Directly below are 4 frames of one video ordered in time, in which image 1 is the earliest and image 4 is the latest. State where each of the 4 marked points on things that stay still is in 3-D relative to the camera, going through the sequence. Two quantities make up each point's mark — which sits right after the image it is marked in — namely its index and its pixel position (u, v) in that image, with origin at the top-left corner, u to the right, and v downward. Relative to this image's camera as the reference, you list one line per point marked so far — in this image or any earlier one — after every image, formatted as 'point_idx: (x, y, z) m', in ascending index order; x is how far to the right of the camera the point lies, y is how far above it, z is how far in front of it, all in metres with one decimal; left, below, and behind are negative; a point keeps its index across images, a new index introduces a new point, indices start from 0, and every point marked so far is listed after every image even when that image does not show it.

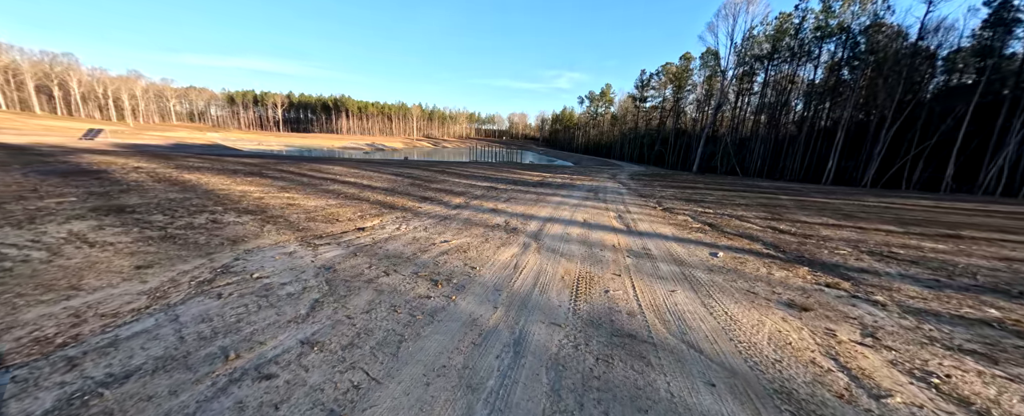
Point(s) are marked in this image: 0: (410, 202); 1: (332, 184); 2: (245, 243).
0: (-2.4, +0.1, +6.9) m
1: (-5.2, +0.7, +8.4) m
2: (-3.2, -0.4, +3.4) m
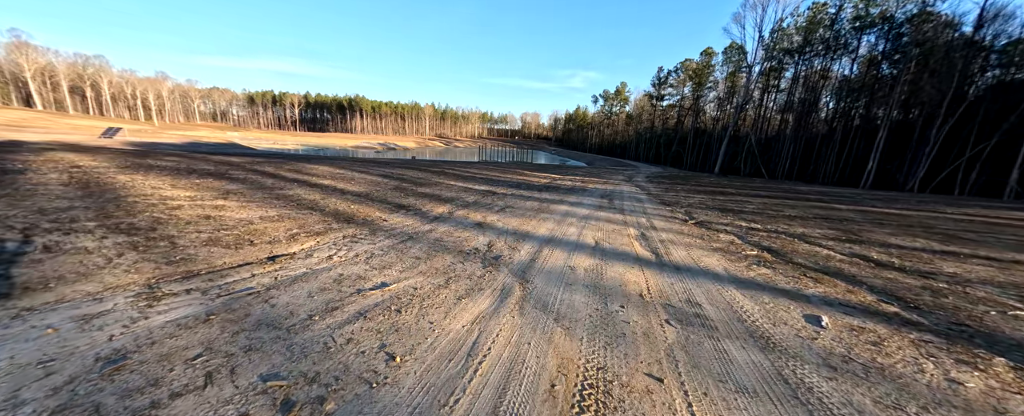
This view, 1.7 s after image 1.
0: (-2.6, -0.1, +5.6) m
1: (-5.3, +0.5, +7.2) m
2: (-3.4, -0.6, +2.1) m
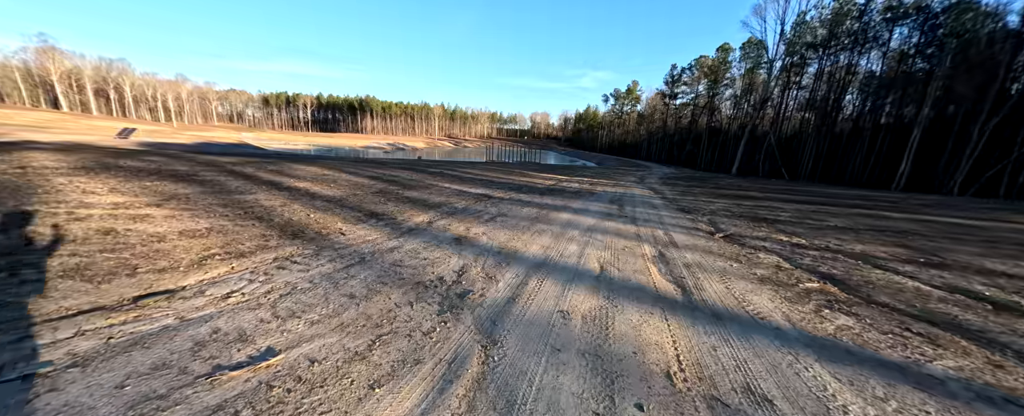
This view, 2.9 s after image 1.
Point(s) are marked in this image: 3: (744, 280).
0: (-2.7, -0.3, +4.7) m
1: (-5.4, +0.4, +6.4) m
2: (-3.7, -0.8, +1.3) m
3: (+2.6, -0.8, +3.3) m
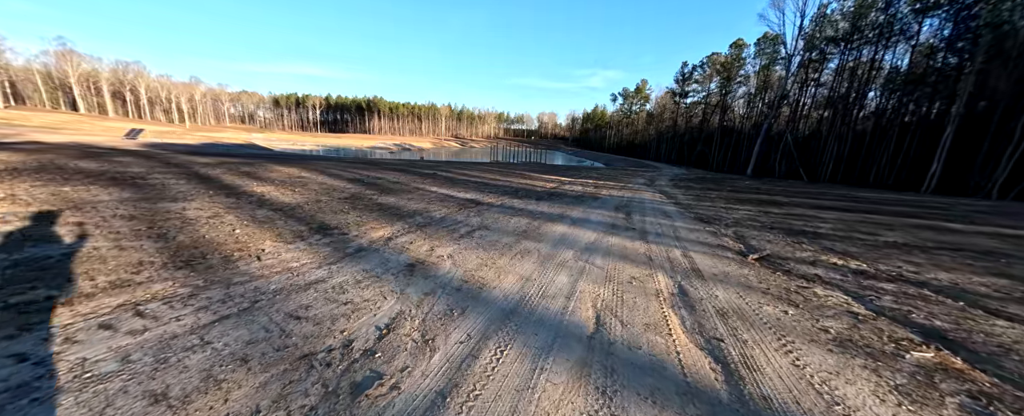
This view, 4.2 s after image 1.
0: (-3.1, -0.4, +3.7) m
1: (-5.7, +0.2, +5.5) m
2: (-4.2, -1.0, +0.3) m
3: (+2.2, -1.0, +2.1) m
